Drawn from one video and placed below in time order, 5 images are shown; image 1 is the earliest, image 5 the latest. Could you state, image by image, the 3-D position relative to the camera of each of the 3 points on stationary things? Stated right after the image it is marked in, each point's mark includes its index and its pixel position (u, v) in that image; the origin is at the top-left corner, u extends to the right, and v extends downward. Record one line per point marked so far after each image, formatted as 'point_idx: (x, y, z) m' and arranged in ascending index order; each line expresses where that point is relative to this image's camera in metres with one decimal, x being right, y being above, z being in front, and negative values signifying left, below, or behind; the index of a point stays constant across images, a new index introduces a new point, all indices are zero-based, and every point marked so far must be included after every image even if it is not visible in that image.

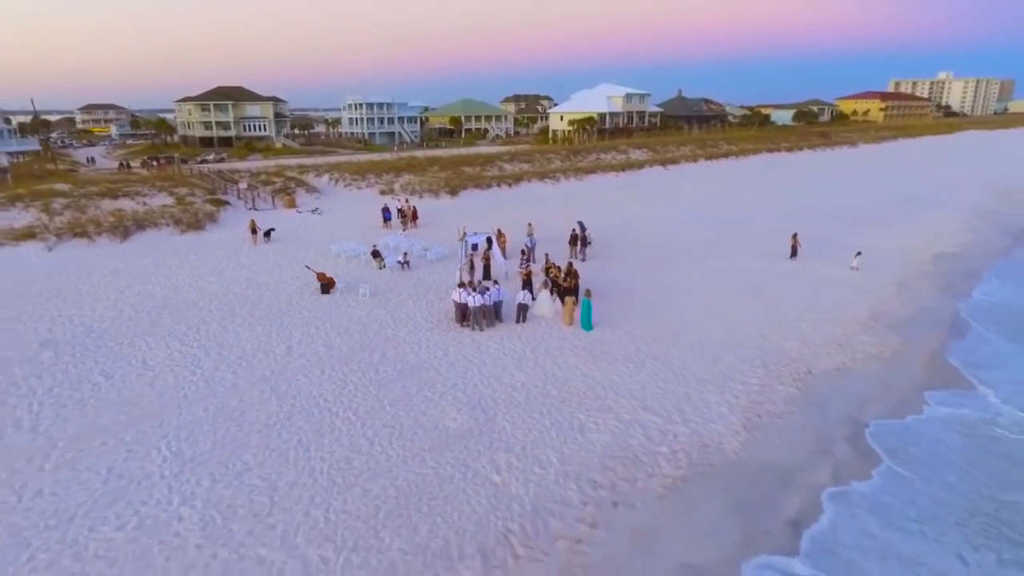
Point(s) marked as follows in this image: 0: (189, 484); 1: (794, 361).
0: (-4.2, -2.5, +8.1) m
1: (+5.5, -1.4, +12.0) m
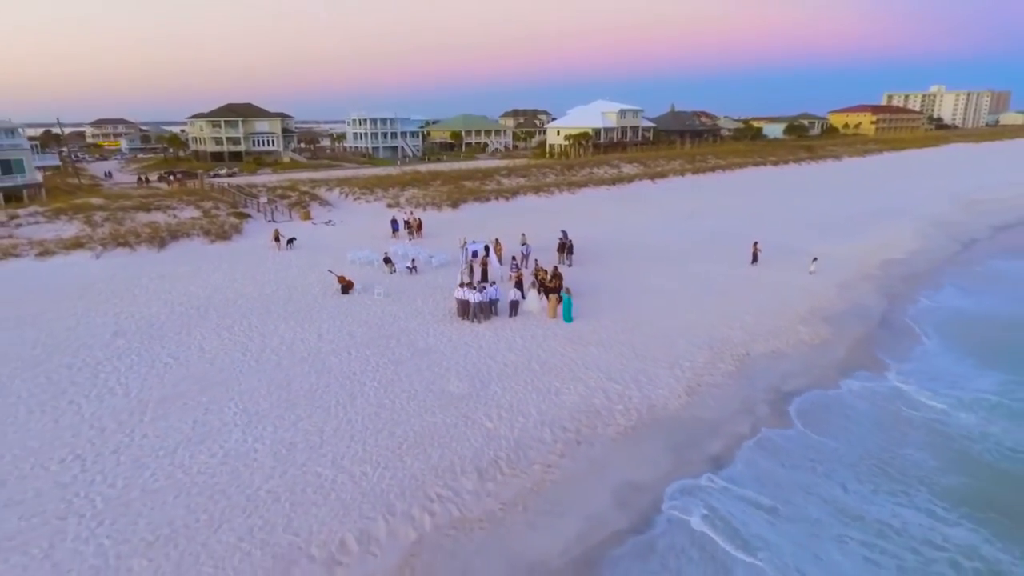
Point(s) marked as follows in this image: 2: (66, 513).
0: (-4.4, -2.4, +10.6) m
1: (+5.3, -1.3, +14.6) m
2: (-6.1, -3.0, +8.4) m
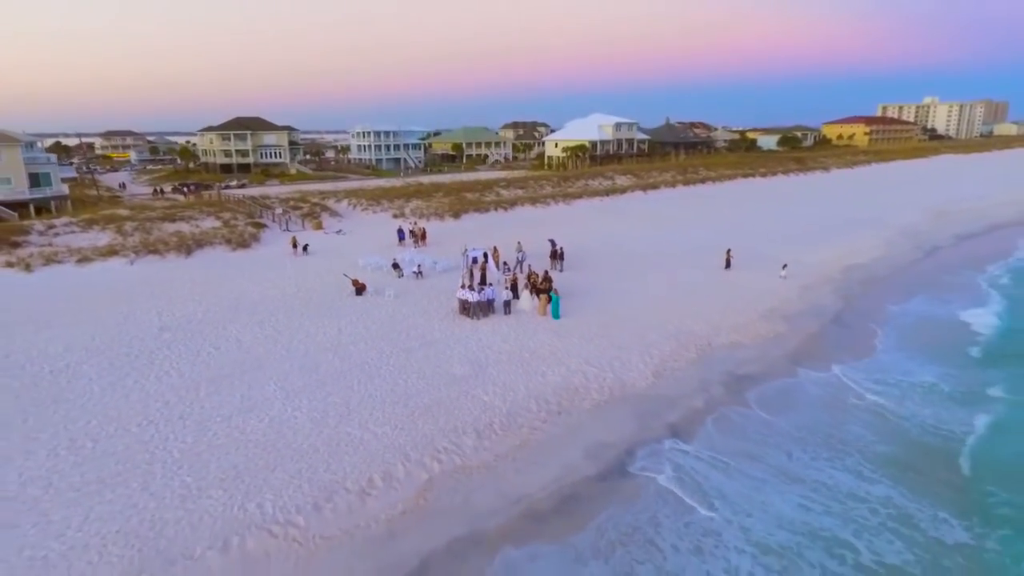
0: (-4.6, -2.4, +12.9) m
1: (+5.1, -1.3, +16.8) m
2: (-6.2, -3.0, +10.7) m
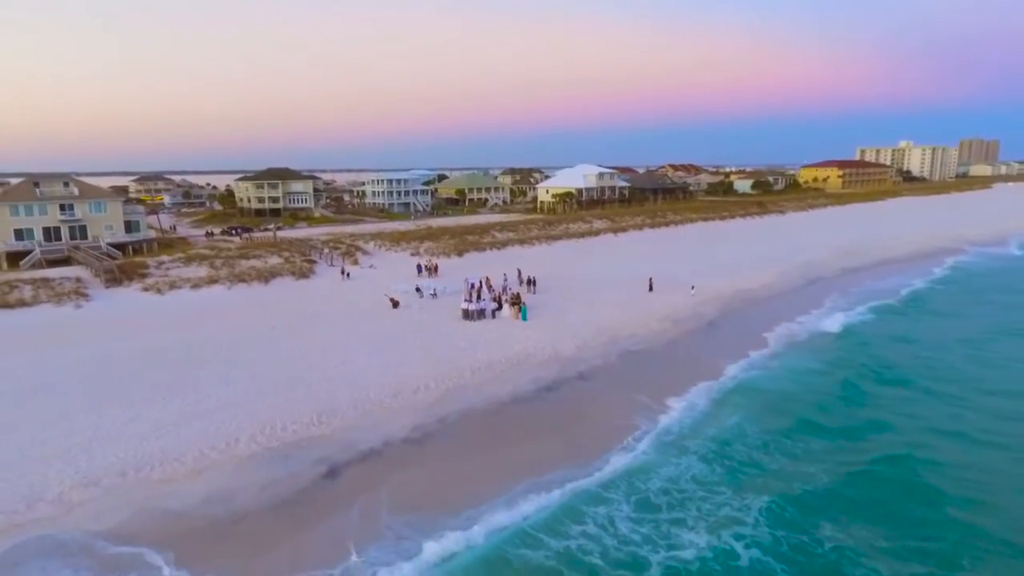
0: (-5.3, -2.7, +23.0) m
1: (+4.4, -1.9, +27.0) m
2: (-7.0, -3.1, +20.8) m
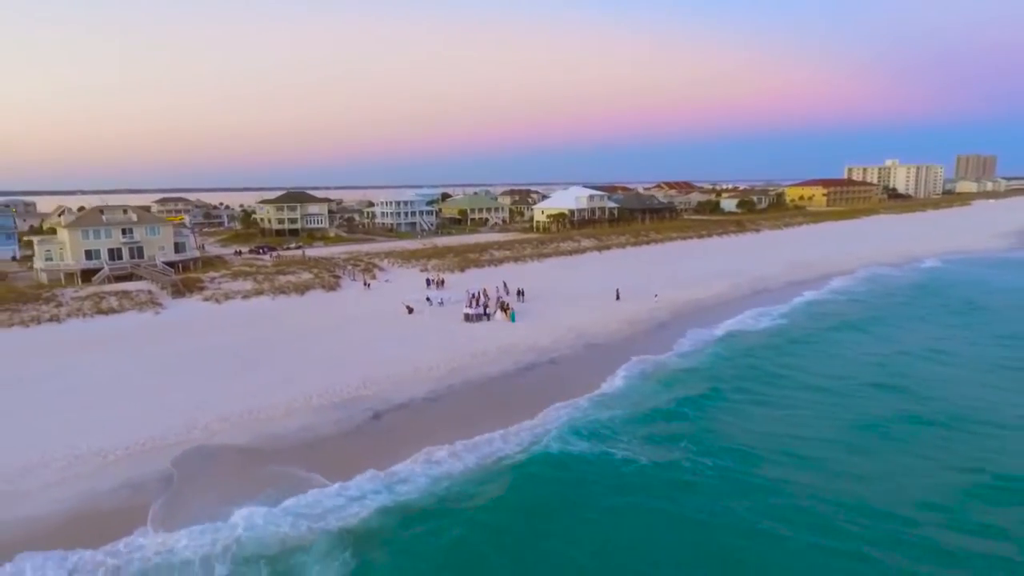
0: (-5.9, -3.1, +30.7) m
1: (+3.9, -2.3, +34.7) m
2: (-7.5, -3.5, +28.5) m
